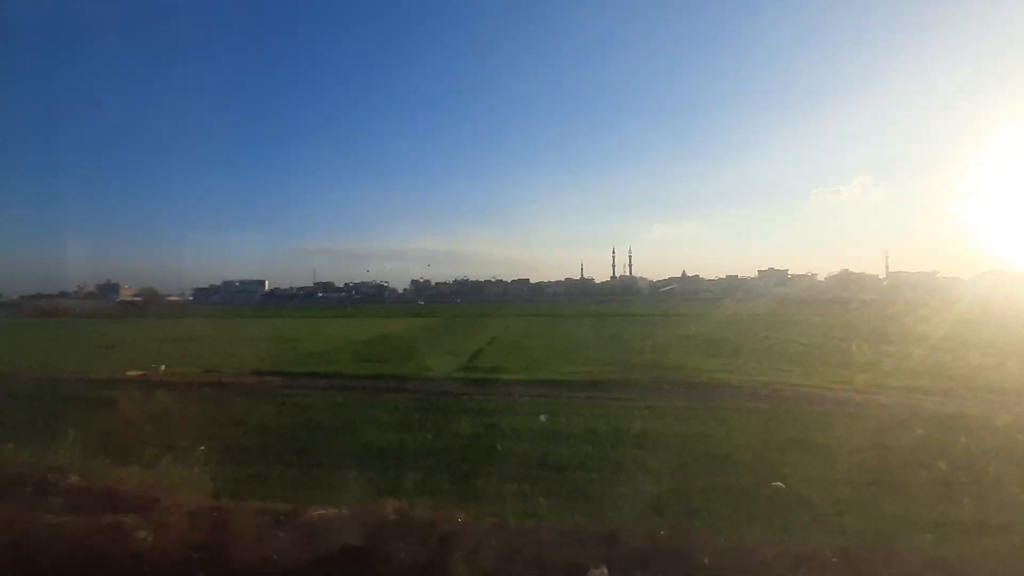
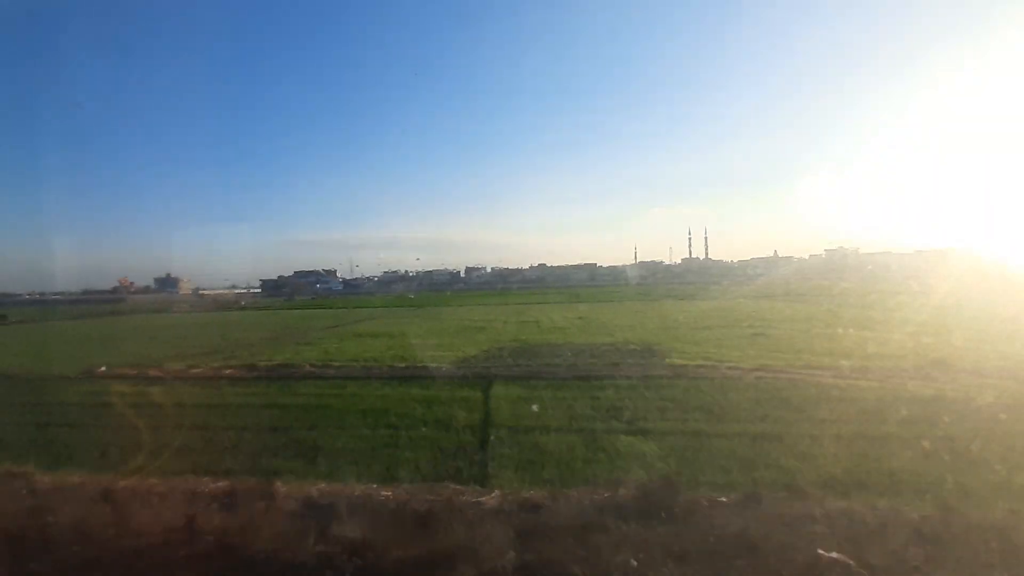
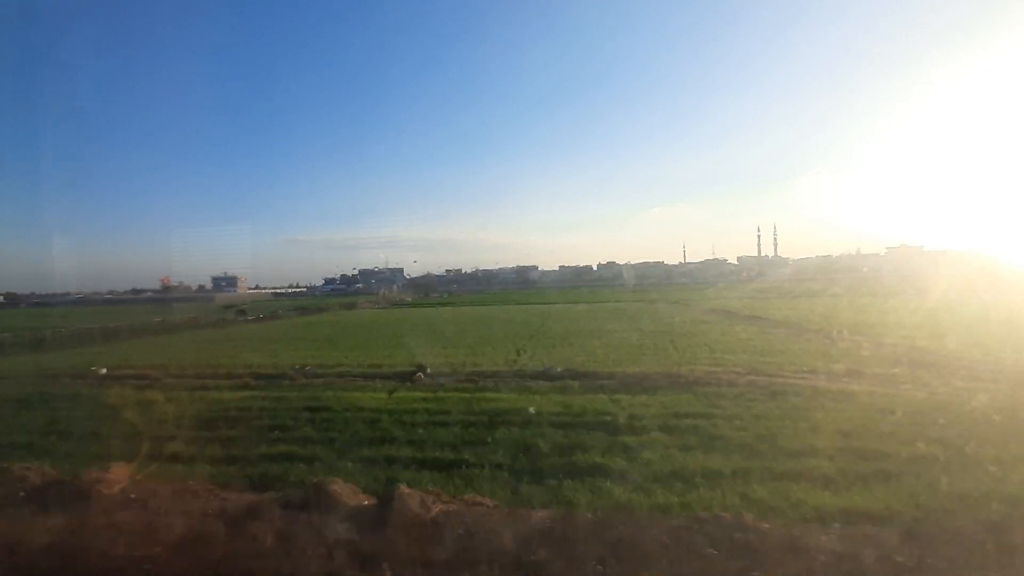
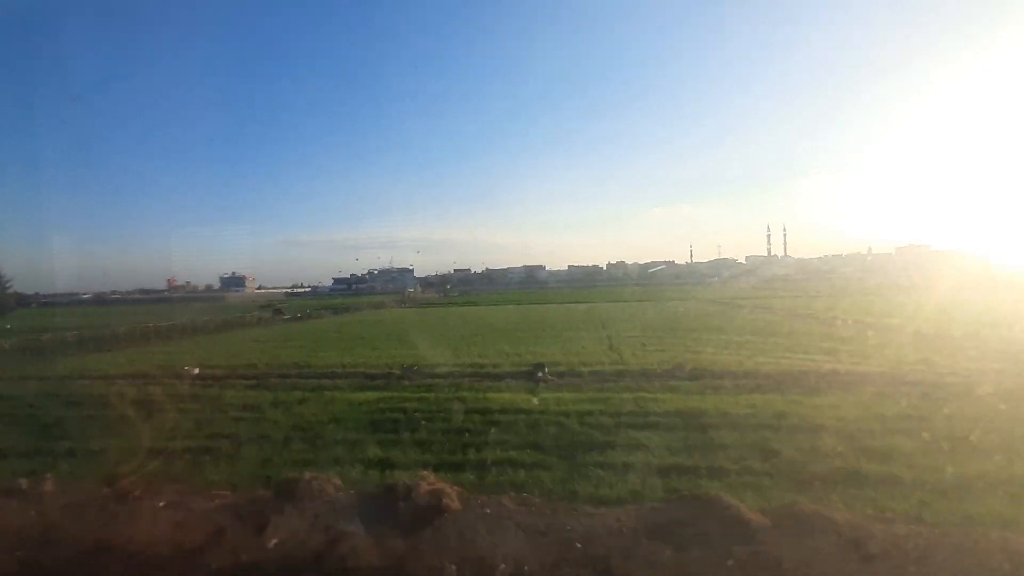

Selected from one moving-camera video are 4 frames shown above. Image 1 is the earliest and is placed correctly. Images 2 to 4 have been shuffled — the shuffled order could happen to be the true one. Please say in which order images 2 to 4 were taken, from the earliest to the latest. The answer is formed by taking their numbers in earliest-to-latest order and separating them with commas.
2, 3, 4
